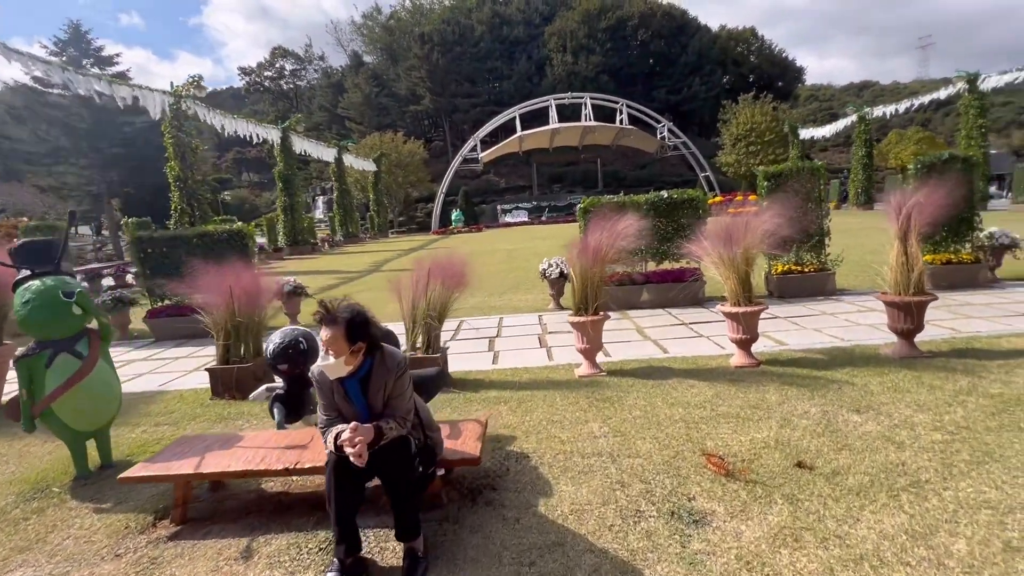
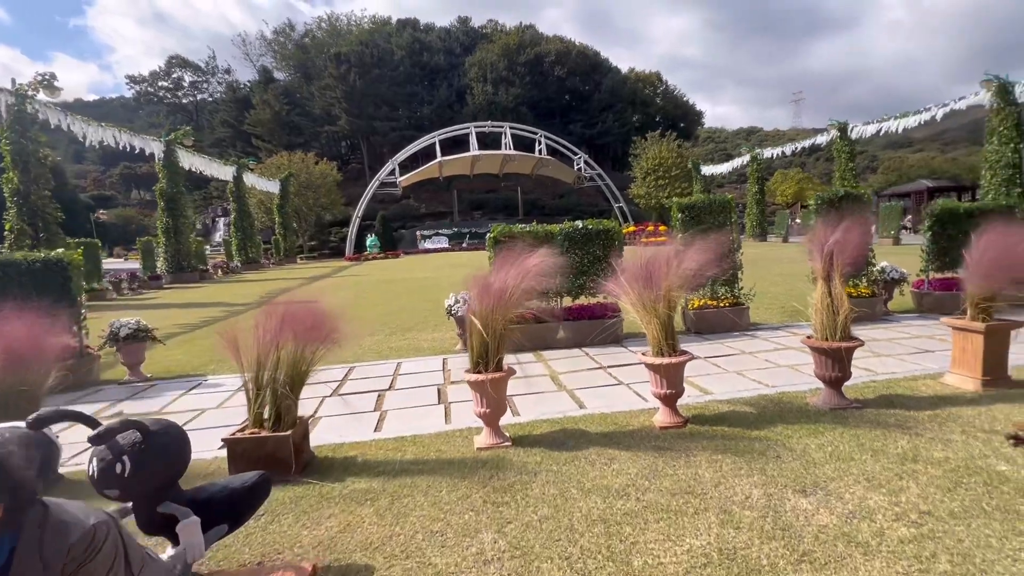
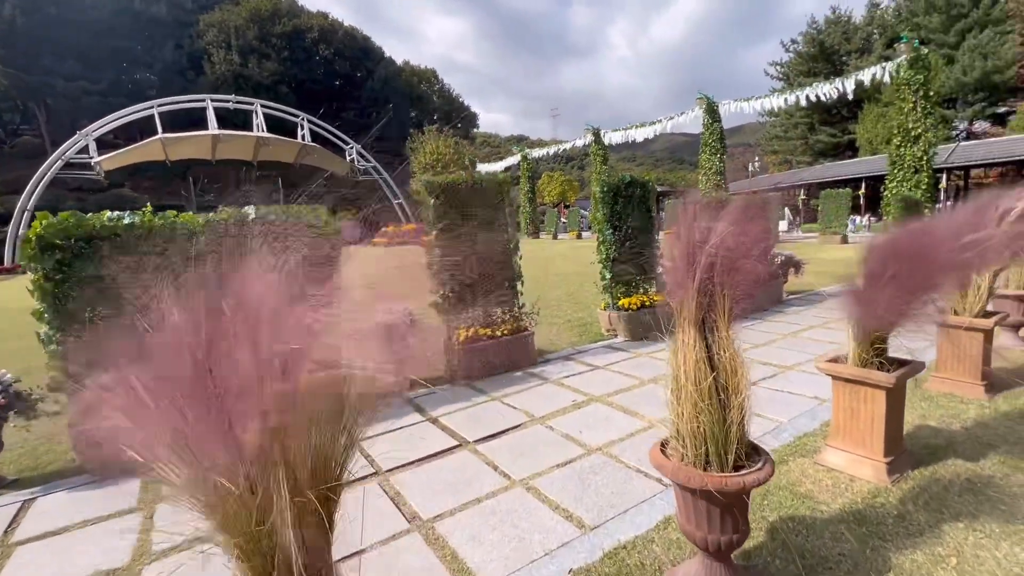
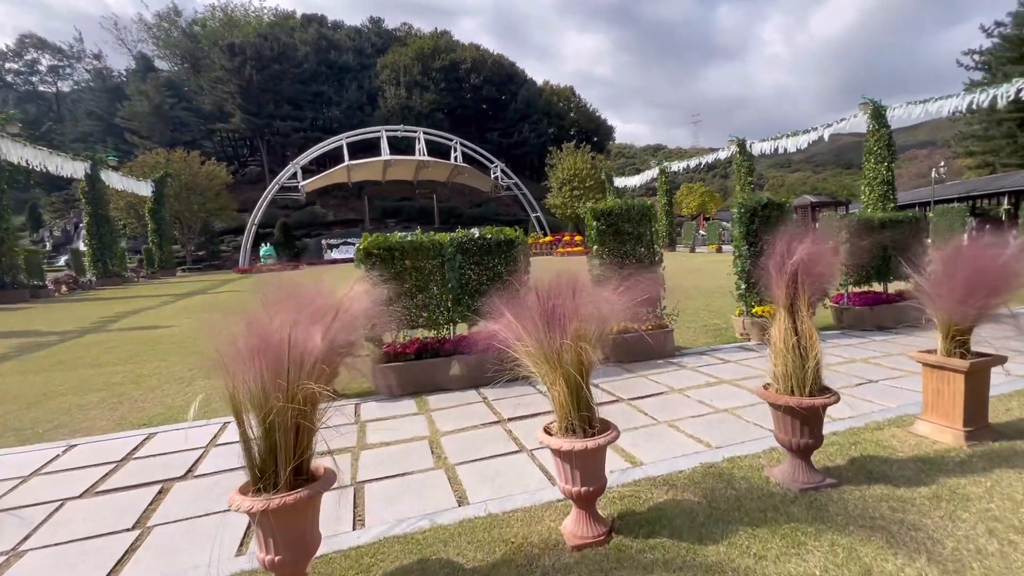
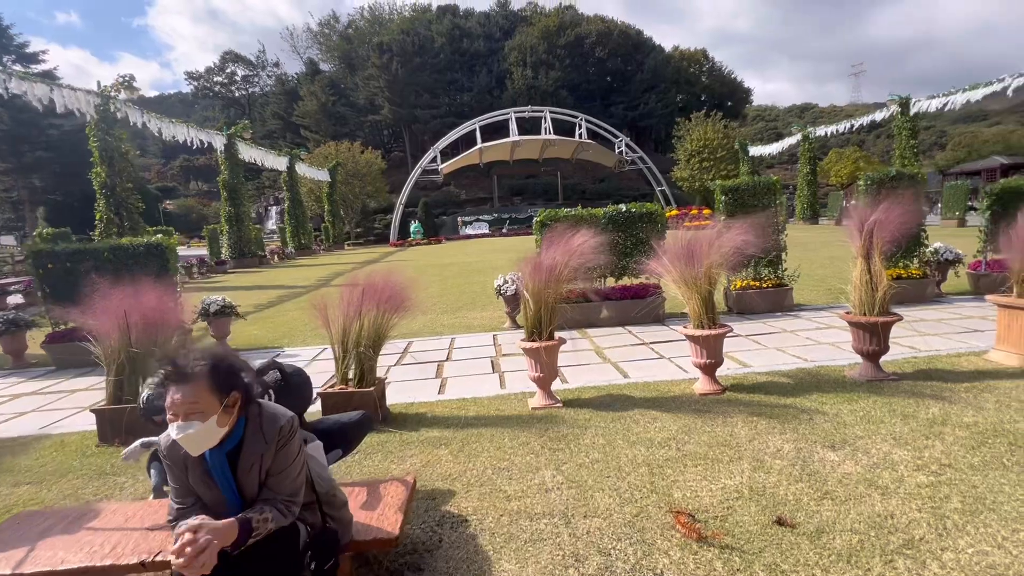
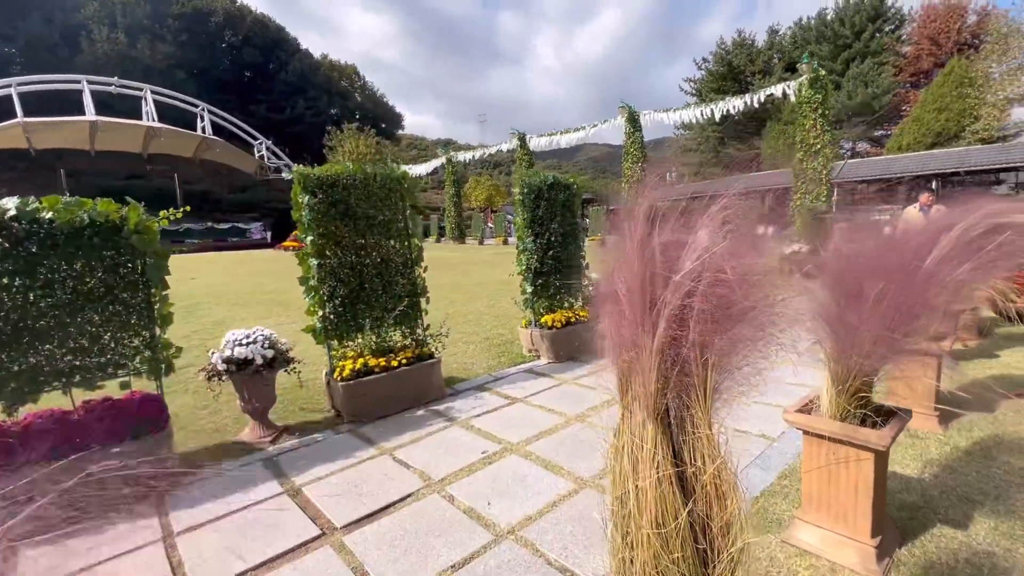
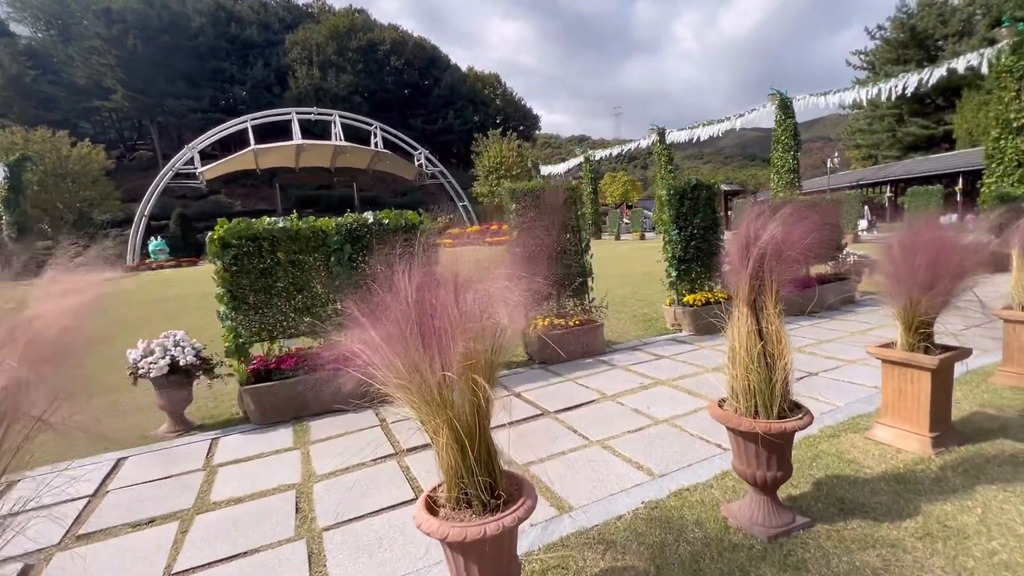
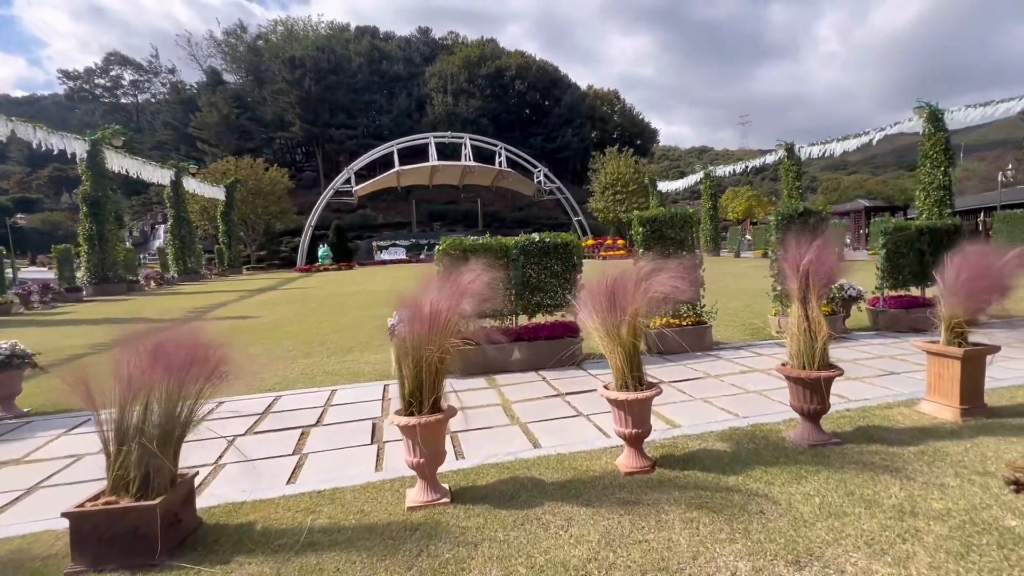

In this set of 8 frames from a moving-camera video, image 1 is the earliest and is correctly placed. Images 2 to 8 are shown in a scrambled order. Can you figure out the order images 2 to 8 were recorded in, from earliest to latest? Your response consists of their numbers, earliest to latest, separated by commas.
5, 2, 8, 4, 7, 3, 6
